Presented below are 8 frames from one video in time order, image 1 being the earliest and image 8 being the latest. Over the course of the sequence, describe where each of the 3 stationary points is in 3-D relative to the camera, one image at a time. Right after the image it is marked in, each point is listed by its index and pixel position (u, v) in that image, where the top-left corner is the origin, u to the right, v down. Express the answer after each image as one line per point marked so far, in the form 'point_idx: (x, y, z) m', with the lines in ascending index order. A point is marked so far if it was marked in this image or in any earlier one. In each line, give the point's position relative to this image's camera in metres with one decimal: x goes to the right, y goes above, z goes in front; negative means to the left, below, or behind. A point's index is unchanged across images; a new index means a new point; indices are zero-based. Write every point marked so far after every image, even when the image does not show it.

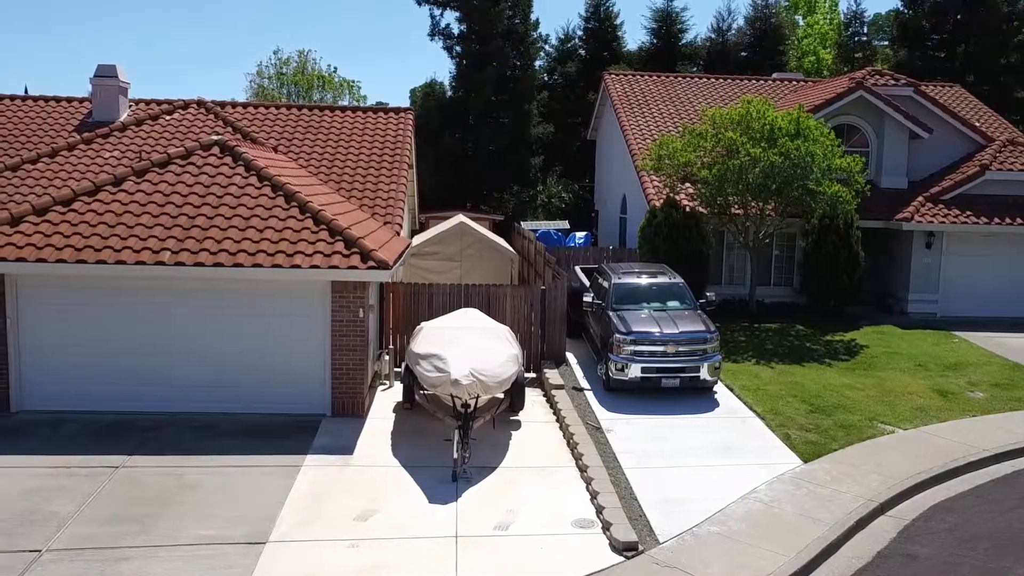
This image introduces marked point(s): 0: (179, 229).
0: (-4.2, +0.8, +12.8) m
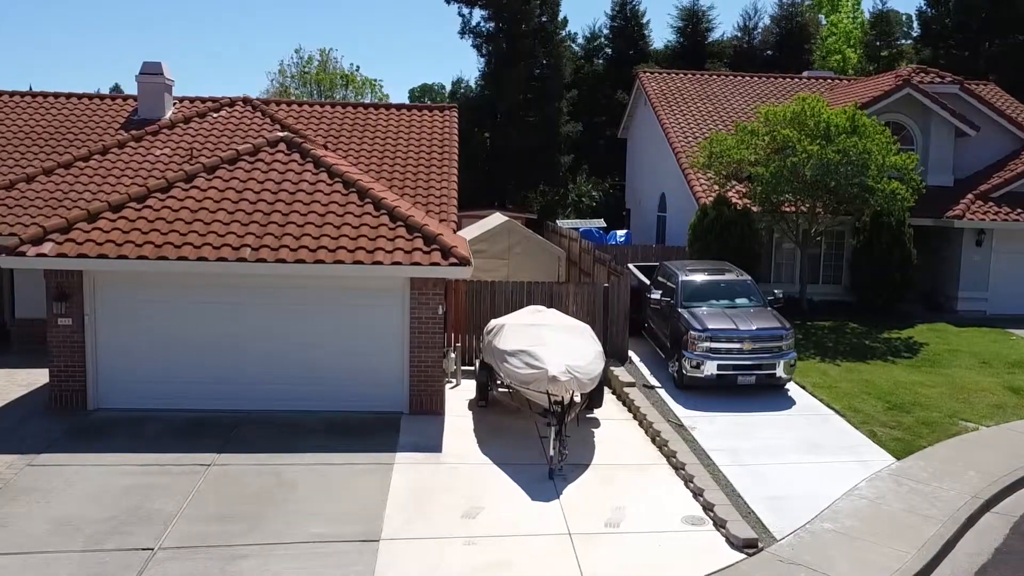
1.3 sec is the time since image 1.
0: (-3.2, +0.8, +12.7) m
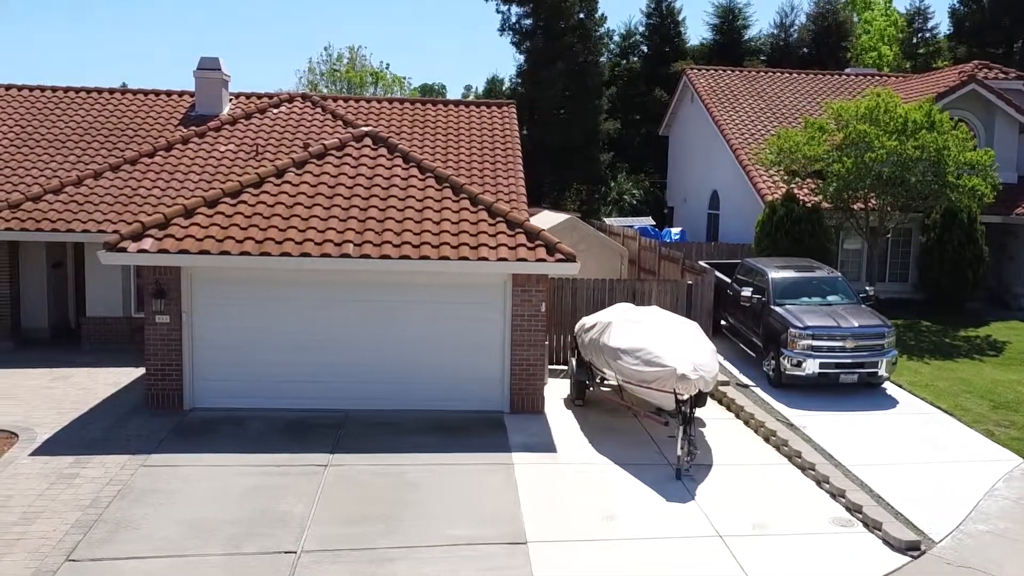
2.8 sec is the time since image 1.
0: (-1.9, +0.8, +12.5) m
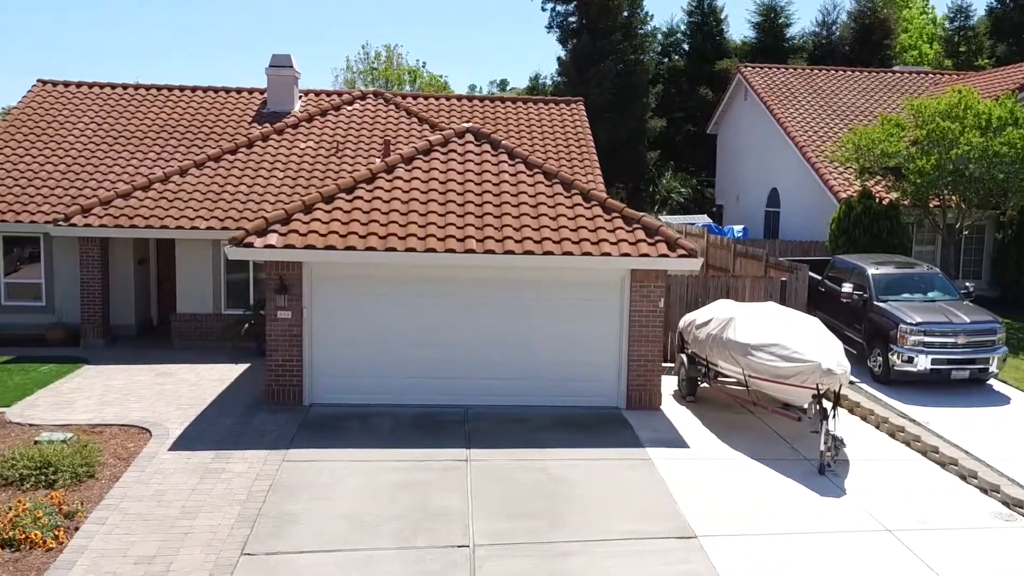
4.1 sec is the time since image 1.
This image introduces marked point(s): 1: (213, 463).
0: (-0.5, +0.9, +12.5) m
1: (-3.0, -1.8, +10.1) m
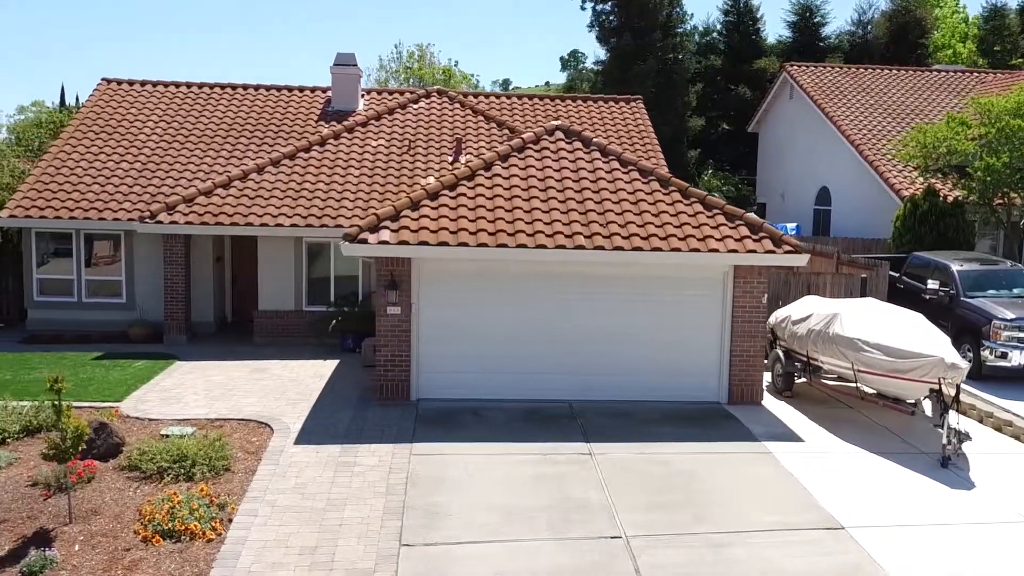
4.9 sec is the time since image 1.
0: (+0.8, +0.9, +12.6) m
1: (-1.7, -1.7, +10.2) m
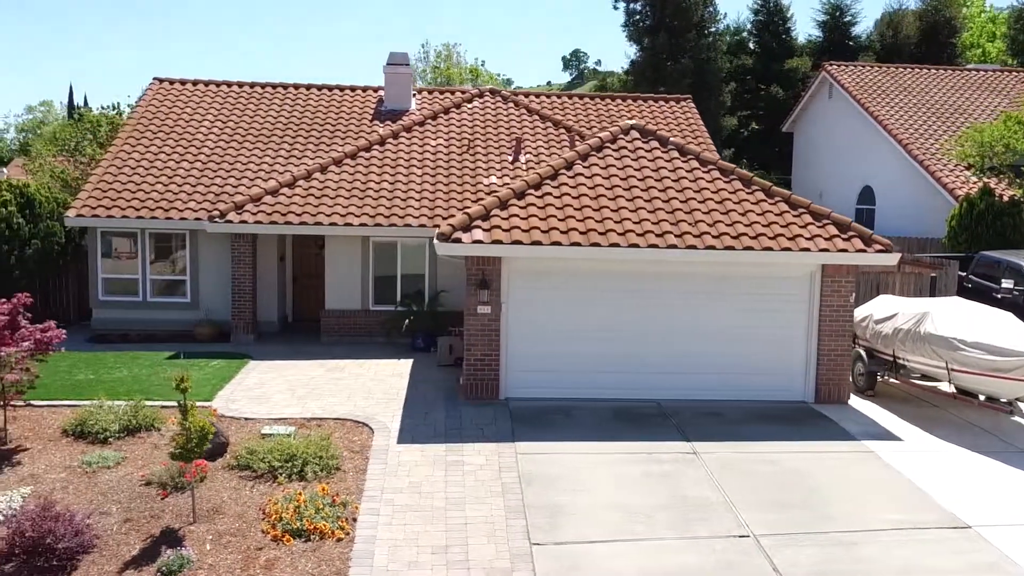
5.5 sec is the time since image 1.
0: (+1.9, +0.9, +12.6) m
1: (-0.6, -1.7, +10.2) m
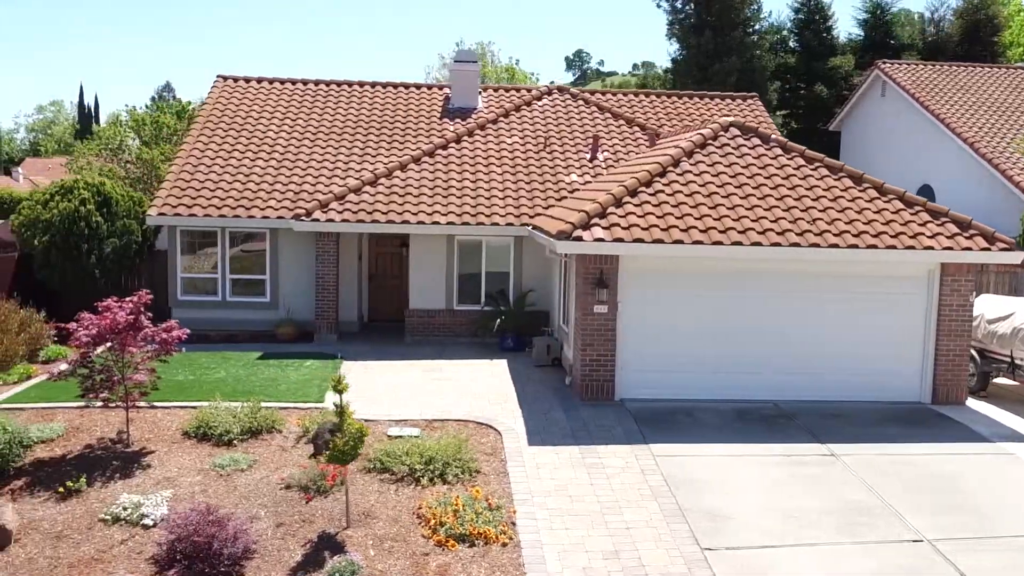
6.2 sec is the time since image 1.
0: (+3.2, +1.0, +12.4) m
1: (+0.7, -1.7, +10.0) m
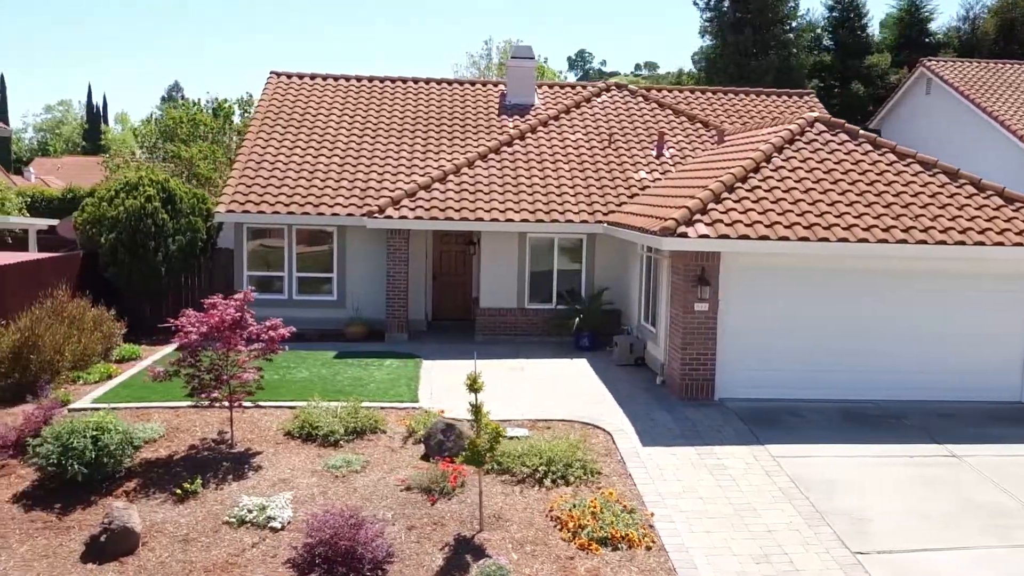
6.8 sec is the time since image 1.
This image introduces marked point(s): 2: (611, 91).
0: (+4.4, +1.0, +12.1) m
1: (+1.9, -1.7, +9.8) m
2: (+1.9, +3.9, +19.7) m
